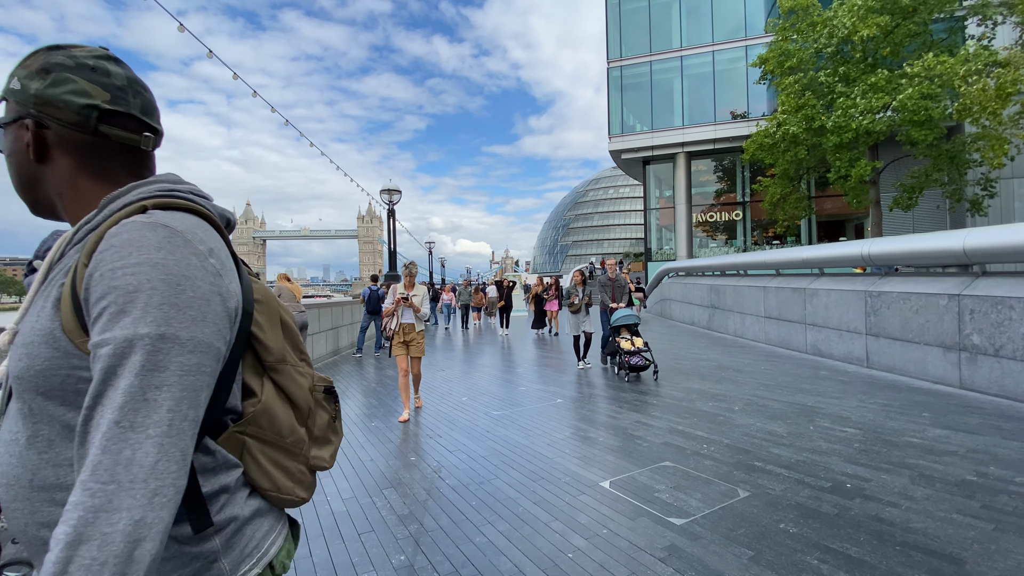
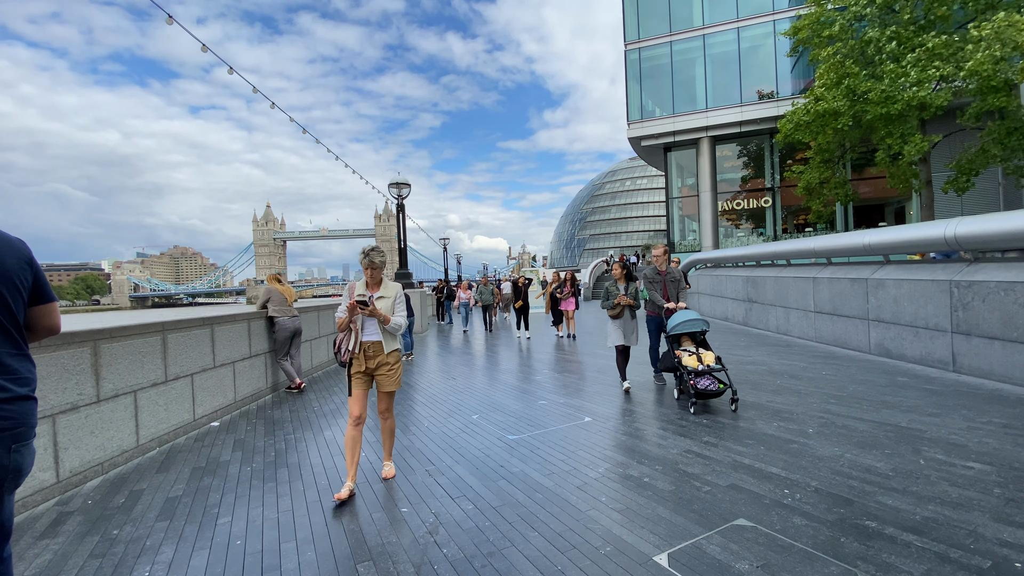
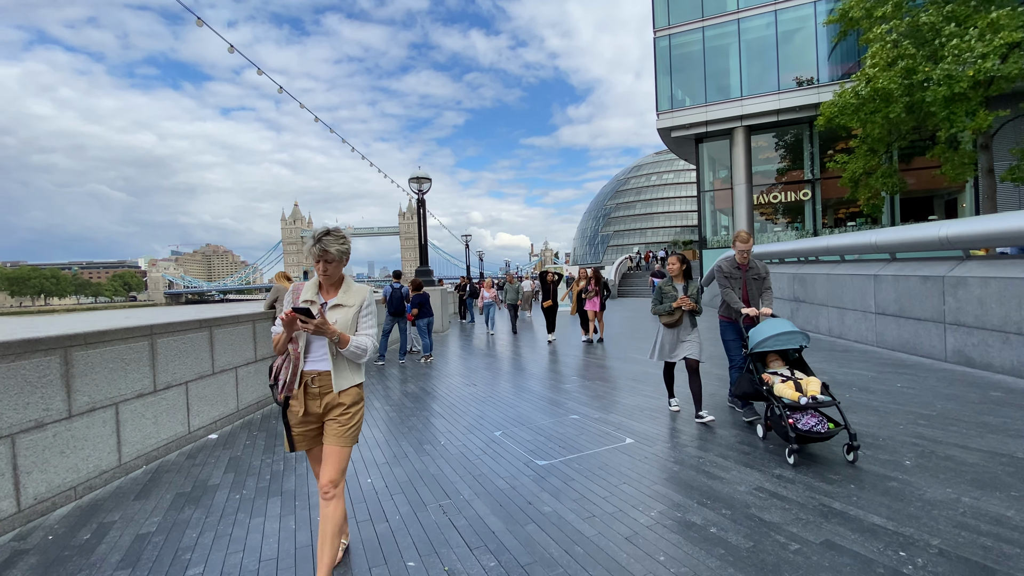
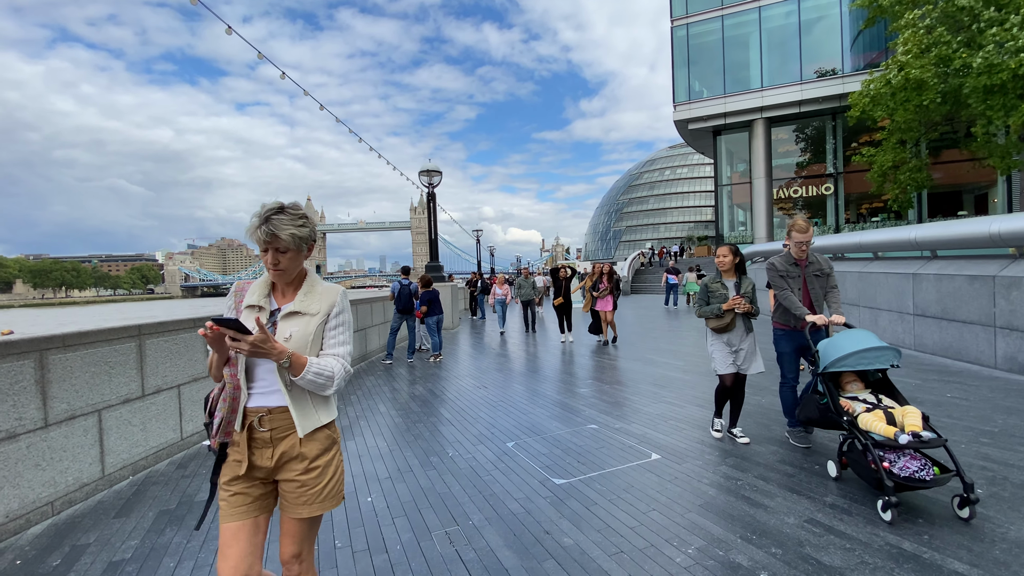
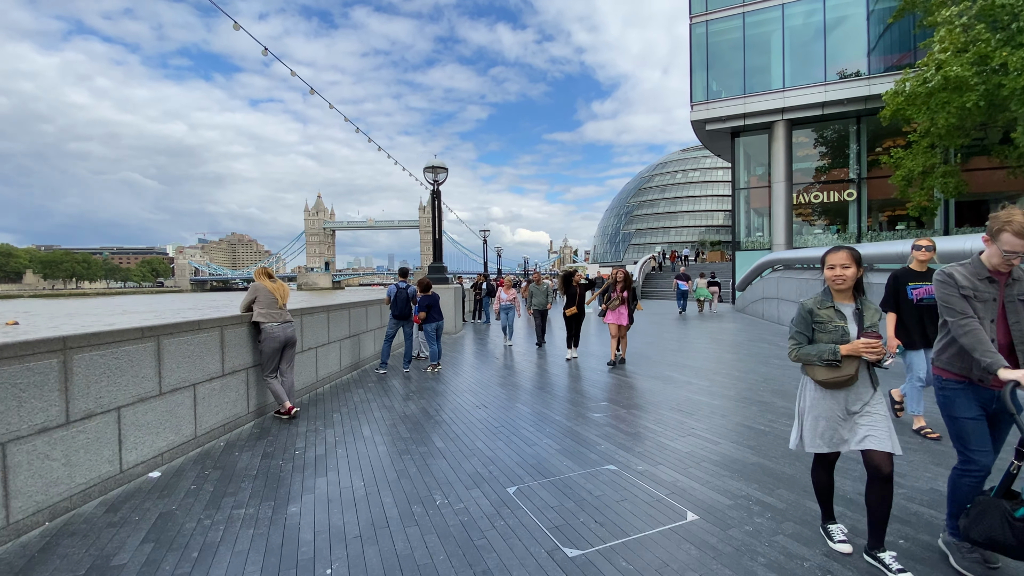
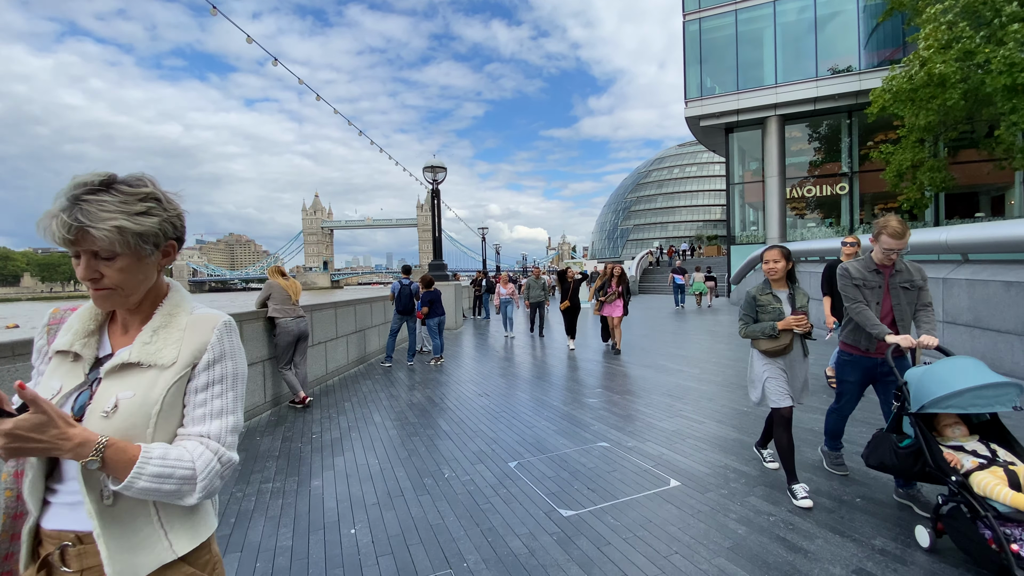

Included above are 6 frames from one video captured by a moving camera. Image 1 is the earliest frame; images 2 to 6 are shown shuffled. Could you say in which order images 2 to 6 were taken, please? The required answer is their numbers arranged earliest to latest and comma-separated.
2, 3, 4, 6, 5
